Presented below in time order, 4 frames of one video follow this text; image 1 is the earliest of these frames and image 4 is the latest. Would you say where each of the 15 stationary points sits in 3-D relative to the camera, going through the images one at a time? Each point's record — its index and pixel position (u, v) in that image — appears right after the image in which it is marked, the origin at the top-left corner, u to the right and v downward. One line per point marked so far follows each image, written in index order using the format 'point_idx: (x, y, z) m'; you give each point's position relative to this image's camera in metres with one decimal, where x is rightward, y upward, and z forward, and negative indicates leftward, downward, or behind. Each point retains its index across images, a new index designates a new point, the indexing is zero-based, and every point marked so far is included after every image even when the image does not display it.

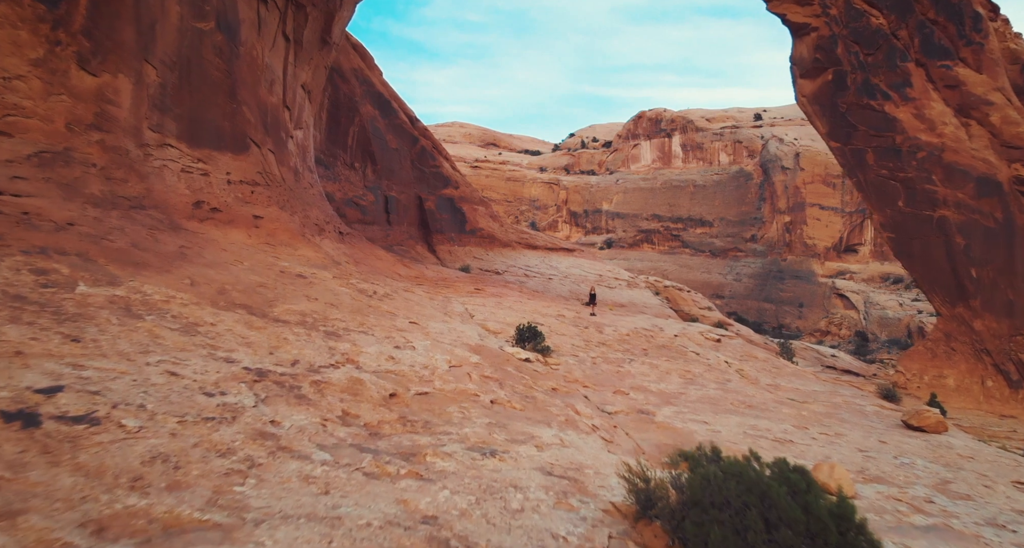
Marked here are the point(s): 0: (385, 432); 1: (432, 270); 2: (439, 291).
0: (-1.4, -1.7, +5.6) m
1: (-2.4, +0.1, +15.8) m
2: (-1.8, -0.4, +12.9) m
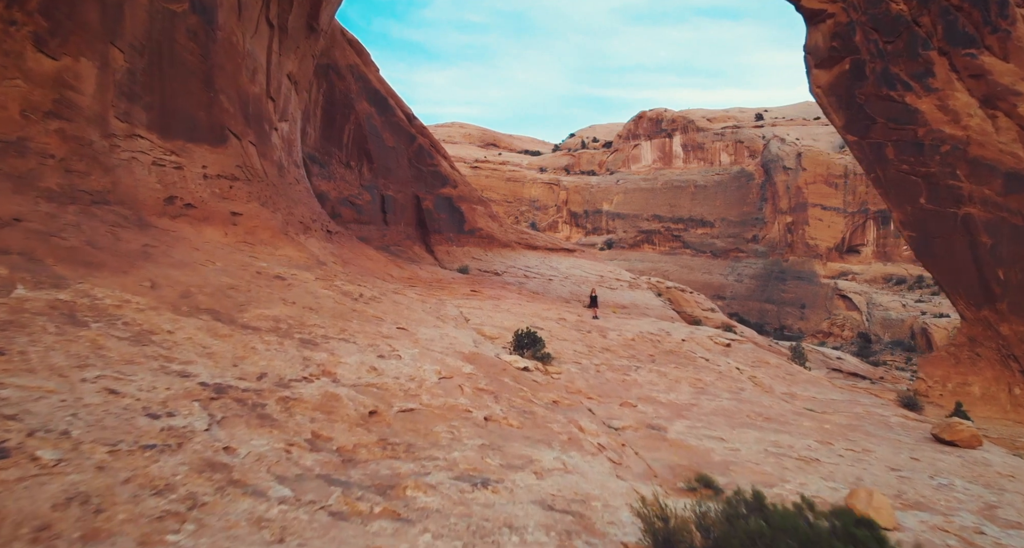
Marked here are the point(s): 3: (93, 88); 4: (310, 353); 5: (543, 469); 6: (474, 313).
0: (-1.4, -1.7, +4.8) m
1: (-2.4, +0.1, +15.0) m
2: (-1.9, -0.4, +12.1) m
3: (-6.6, +2.9, +8.2) m
4: (-2.5, -1.0, +6.3) m
5: (+0.3, -2.0, +5.3) m
6: (-0.8, -0.8, +11.2) m
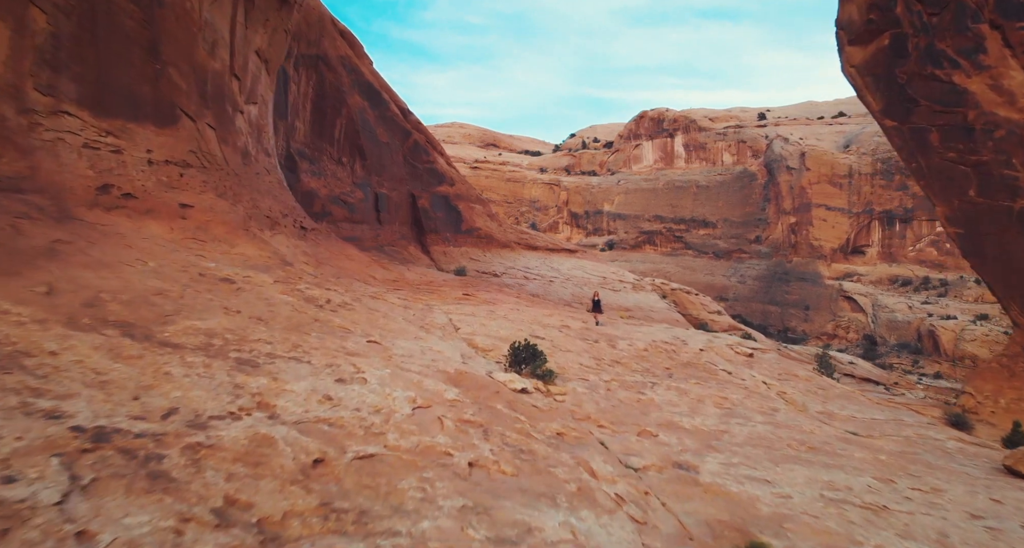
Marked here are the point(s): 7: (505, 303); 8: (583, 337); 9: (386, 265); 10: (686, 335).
0: (-1.5, -1.7, +3.4) m
1: (-2.5, +0.1, +13.6) m
2: (-1.9, -0.5, +10.7) m
3: (-6.7, +2.9, +6.8) m
4: (-2.5, -1.0, +4.9) m
5: (+0.2, -2.0, +3.9) m
6: (-0.9, -0.9, +9.8) m
7: (-0.2, -0.7, +12.2) m
8: (+1.5, -1.3, +10.7) m
9: (-3.2, +0.2, +13.1) m
10: (+4.2, -1.5, +12.5) m
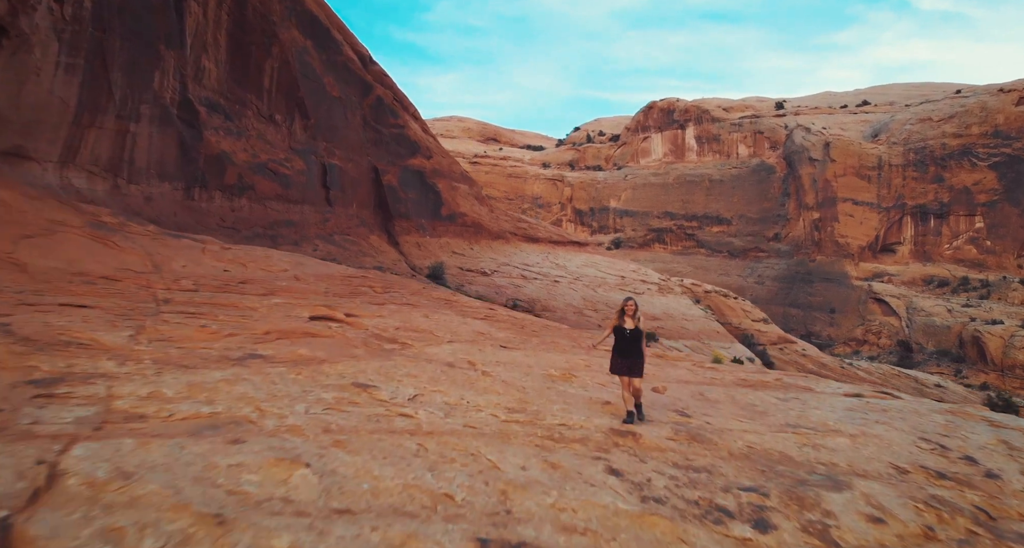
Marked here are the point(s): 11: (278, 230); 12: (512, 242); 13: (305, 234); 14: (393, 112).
0: (-2.0, -1.6, -4.4) m
1: (-2.9, +0.2, +5.8) m
2: (-2.4, -0.4, +2.9) m
3: (-7.1, +3.0, -1.0) m
4: (-3.0, -0.9, -2.9) m
5: (-0.2, -1.9, -3.9) m
6: (-1.3, -0.8, +2.0) m
7: (-0.6, -0.6, +4.4) m
8: (+1.0, -1.2, +2.8) m
9: (-3.6, +0.4, +5.3) m
10: (+3.8, -1.4, +4.7) m
11: (-7.5, +1.7, +14.8) m
12: (-0.1, +1.6, +23.1) m
13: (-7.1, +1.6, +15.6) m
14: (-5.4, +7.1, +21.8) m
